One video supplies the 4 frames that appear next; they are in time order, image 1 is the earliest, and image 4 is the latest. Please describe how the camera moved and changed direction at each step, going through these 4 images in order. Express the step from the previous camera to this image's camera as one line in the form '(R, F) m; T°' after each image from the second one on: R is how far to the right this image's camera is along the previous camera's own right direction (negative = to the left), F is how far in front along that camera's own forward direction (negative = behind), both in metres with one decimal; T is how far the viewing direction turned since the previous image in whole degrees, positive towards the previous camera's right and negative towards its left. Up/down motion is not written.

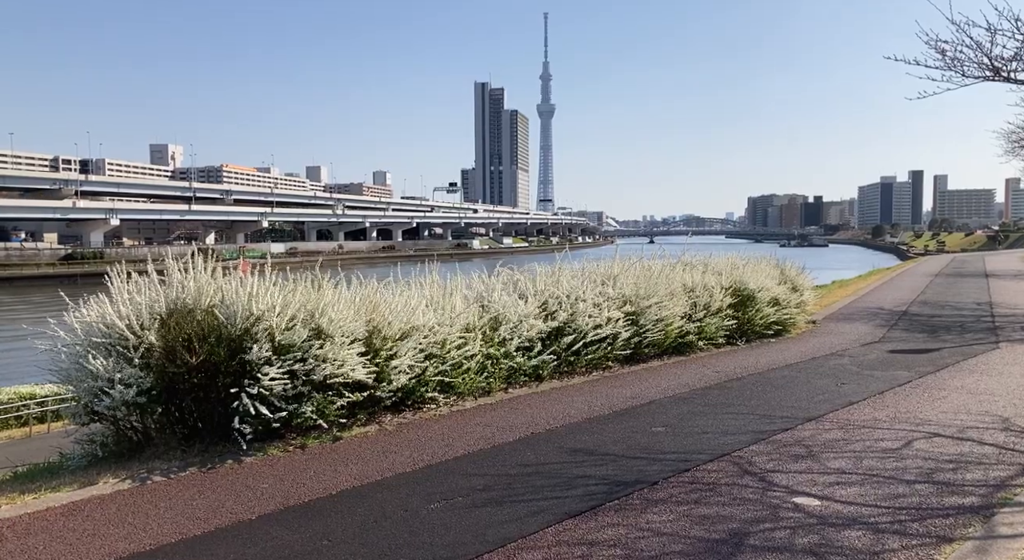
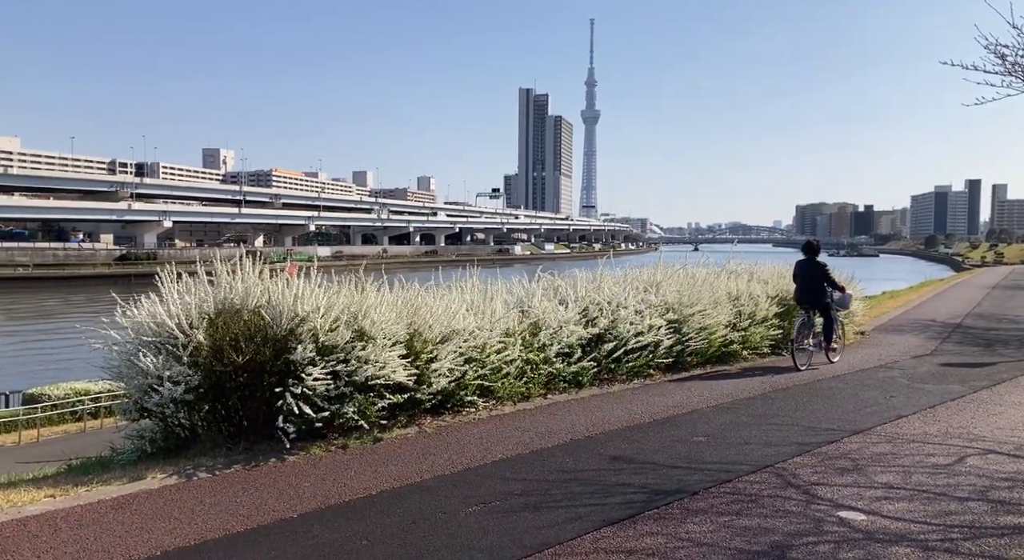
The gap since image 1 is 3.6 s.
(0.0, 0.0) m; -3°
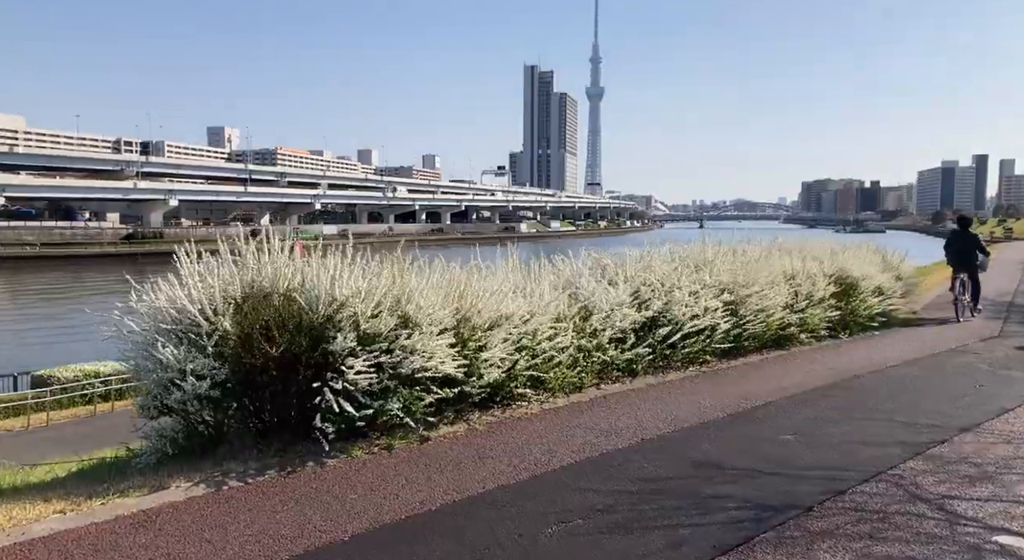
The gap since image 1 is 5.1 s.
(-0.4, +0.7) m; 0°
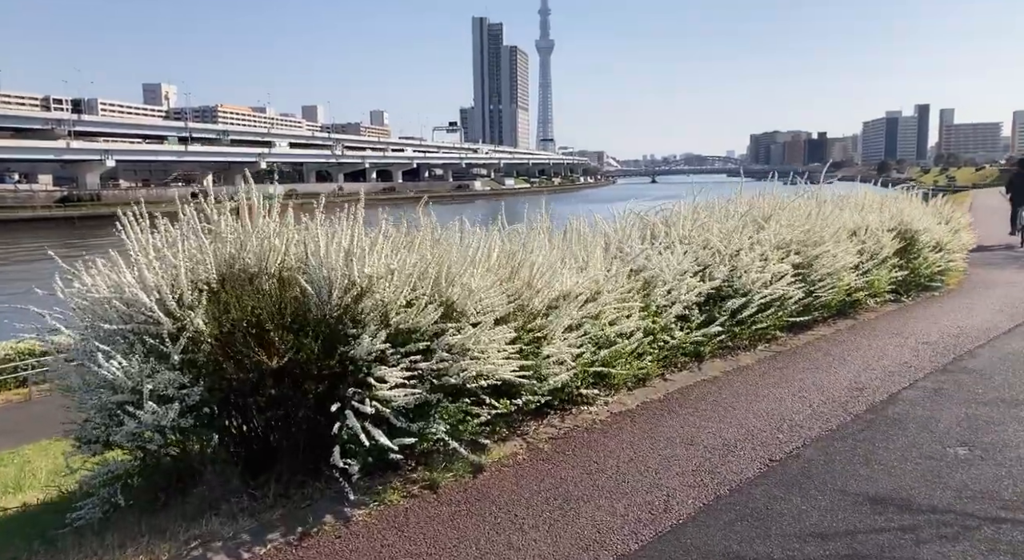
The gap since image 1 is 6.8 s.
(-0.7, +1.5) m; +4°
